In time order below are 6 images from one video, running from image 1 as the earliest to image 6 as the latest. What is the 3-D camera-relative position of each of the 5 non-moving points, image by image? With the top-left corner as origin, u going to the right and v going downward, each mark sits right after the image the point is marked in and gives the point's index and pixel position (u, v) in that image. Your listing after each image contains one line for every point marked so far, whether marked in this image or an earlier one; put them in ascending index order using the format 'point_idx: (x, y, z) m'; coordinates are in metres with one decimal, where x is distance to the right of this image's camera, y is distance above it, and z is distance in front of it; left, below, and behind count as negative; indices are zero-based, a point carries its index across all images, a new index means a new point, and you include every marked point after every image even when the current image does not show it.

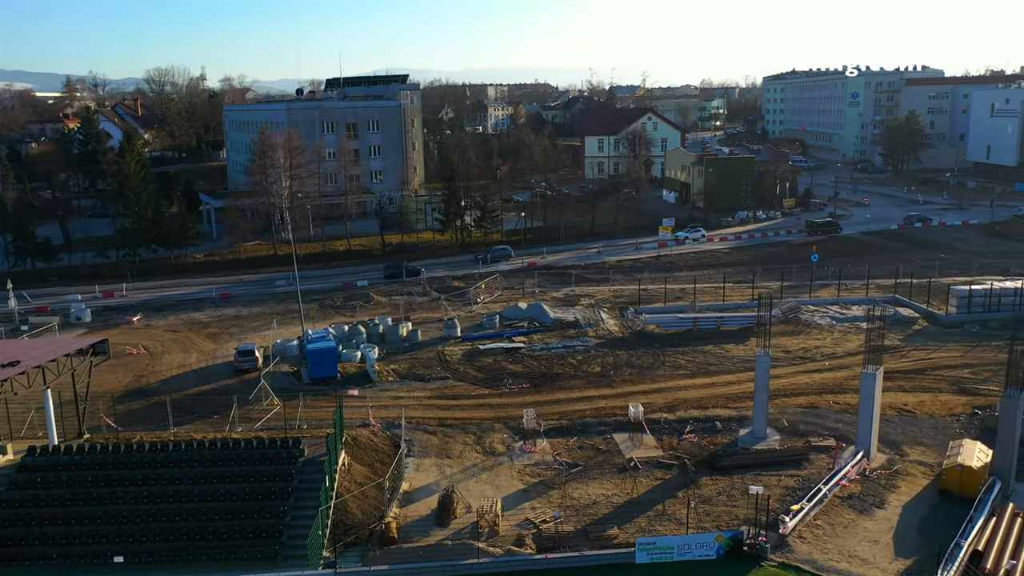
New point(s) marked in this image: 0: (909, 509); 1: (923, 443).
0: (+6.8, -3.8, +13.8) m
1: (+8.4, -3.2, +16.4) m
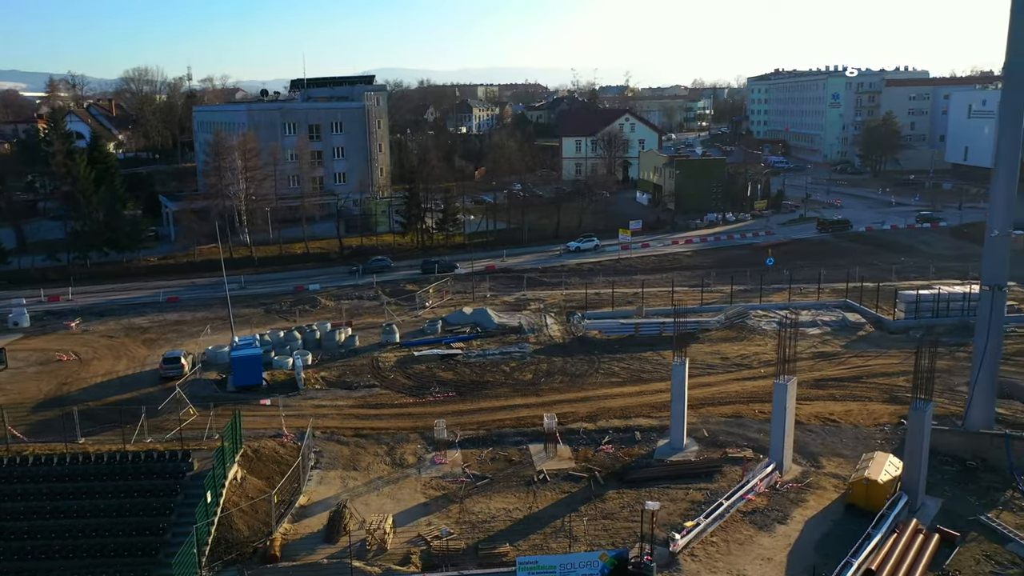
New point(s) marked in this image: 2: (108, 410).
0: (+5.0, -4.0, +13.4) m
1: (+6.5, -3.3, +16.0) m
2: (-9.3, -2.8, +18.6) m
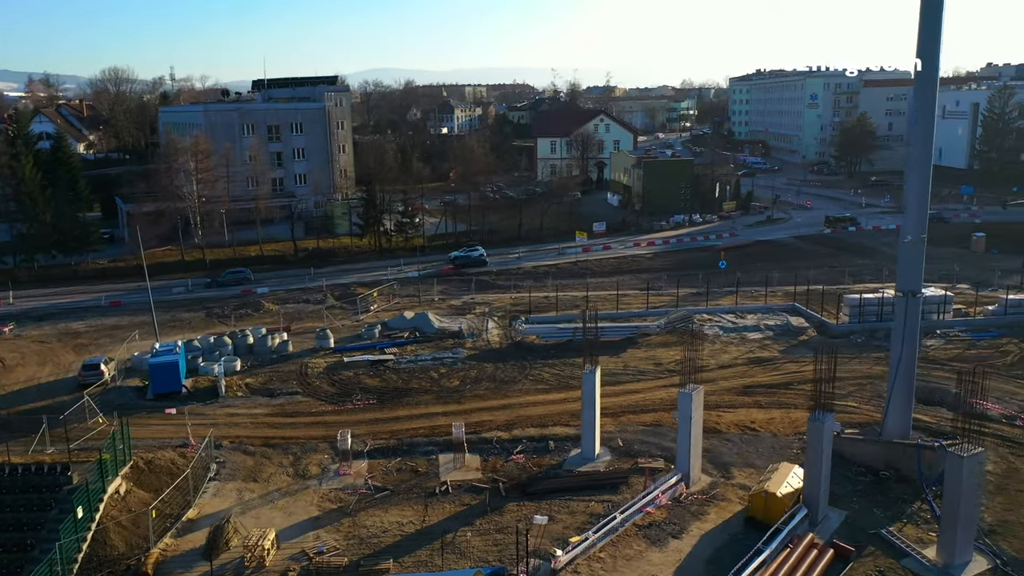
0: (+3.1, -4.1, +13.1) m
1: (+4.7, -3.4, +15.7) m
2: (-11.2, -2.9, +18.2) m
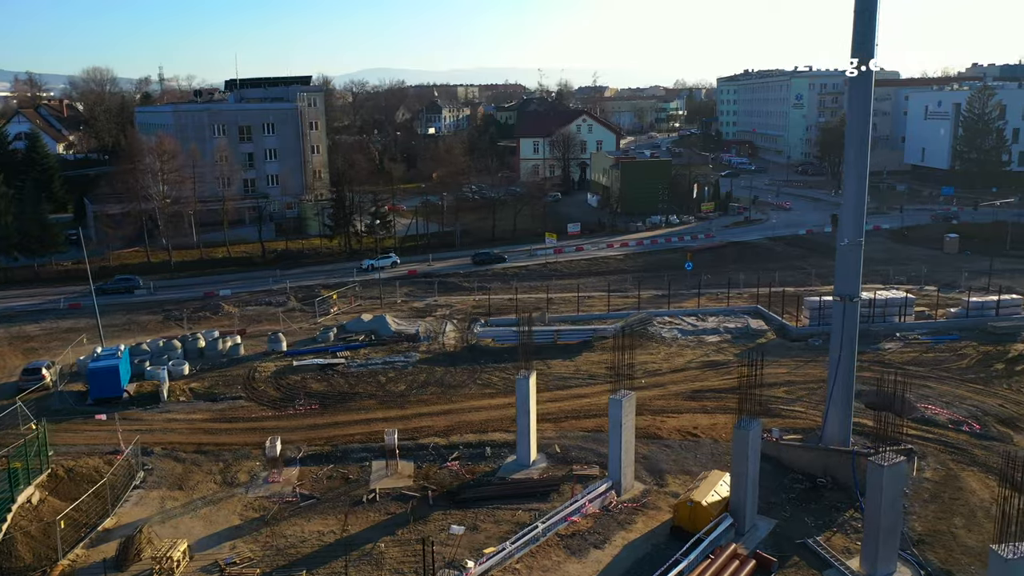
0: (+1.9, -4.1, +12.8) m
1: (+3.4, -3.5, +15.4) m
2: (-12.5, -3.0, +17.8) m
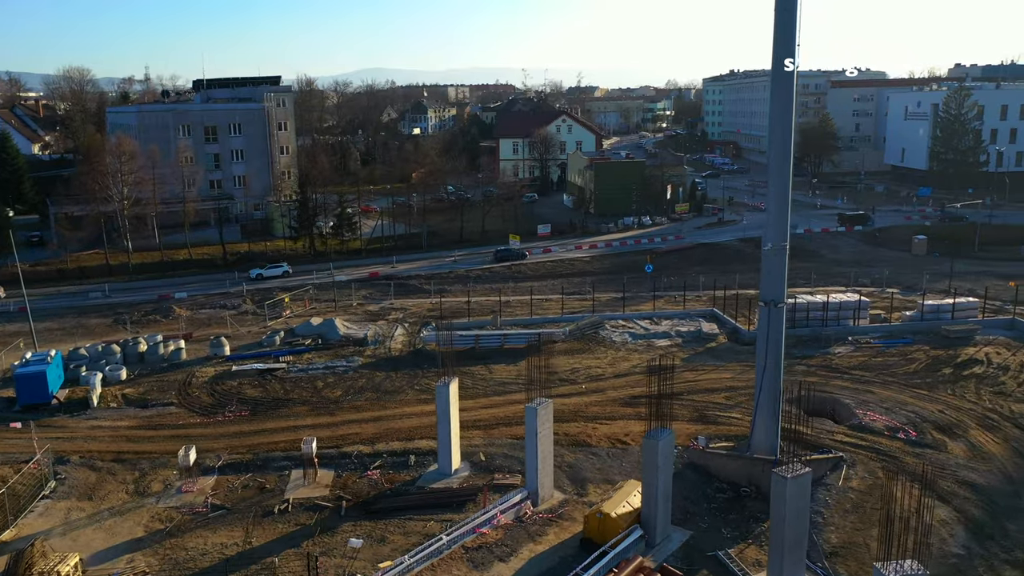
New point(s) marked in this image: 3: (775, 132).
0: (+0.3, -4.2, +12.4) m
1: (+1.9, -3.6, +15.1) m
2: (-14.0, -3.1, +17.4) m
3: (+4.7, +2.8, +14.4) m
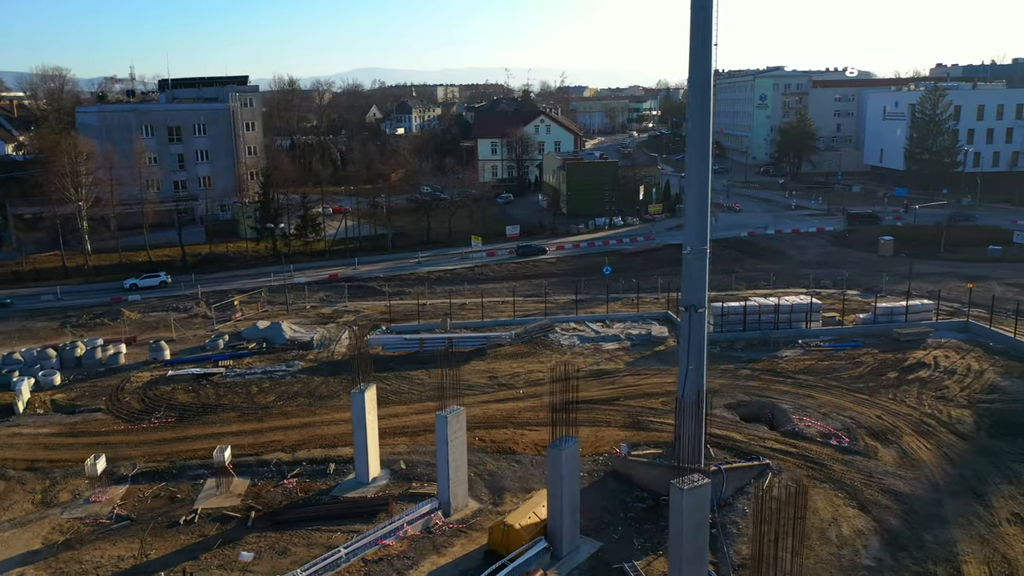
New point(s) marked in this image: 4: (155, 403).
0: (-1.2, -4.3, +12.1) m
1: (+0.3, -3.7, +14.7) m
2: (-15.6, -3.2, +17.0) m
3: (+3.2, +2.7, +14.0) m
4: (-8.6, -2.8, +19.5) m
